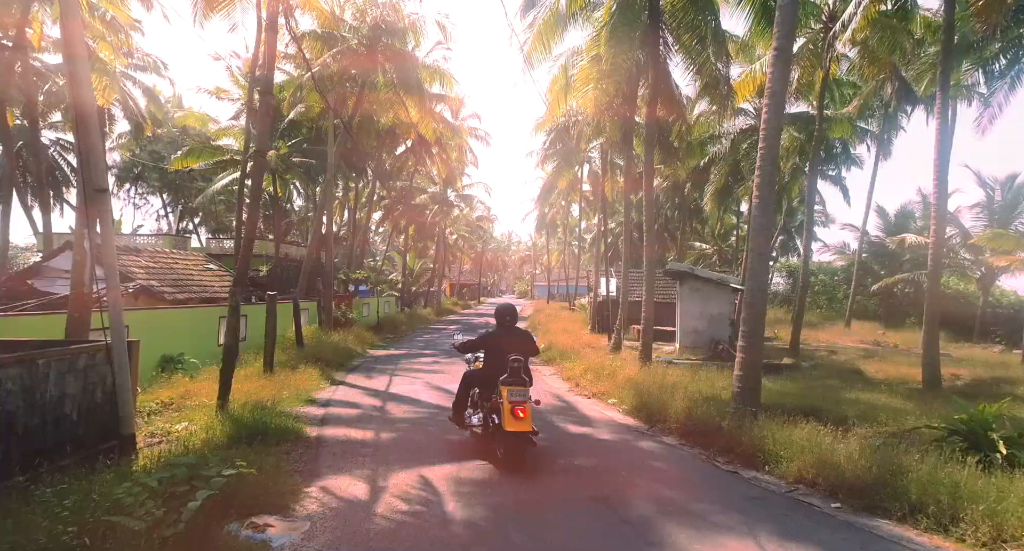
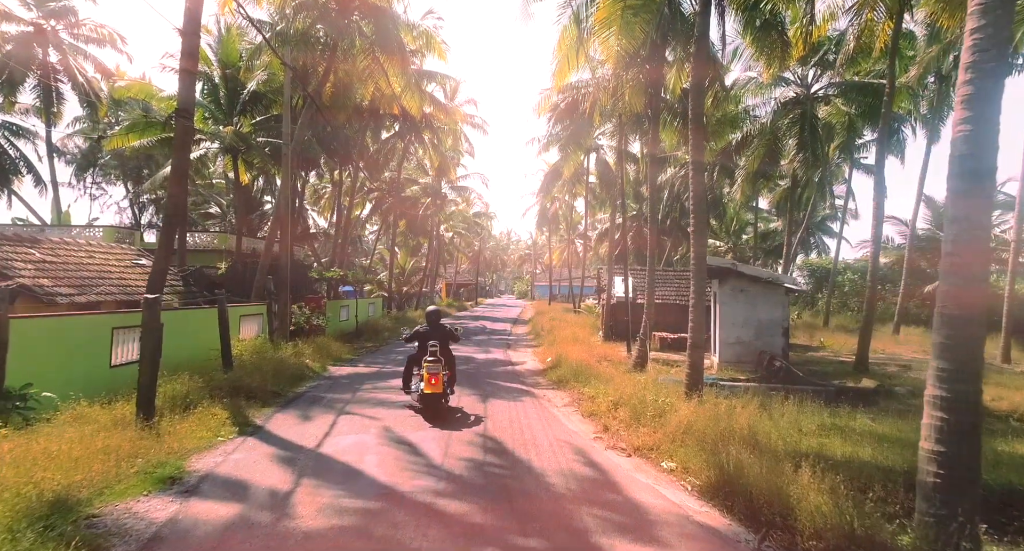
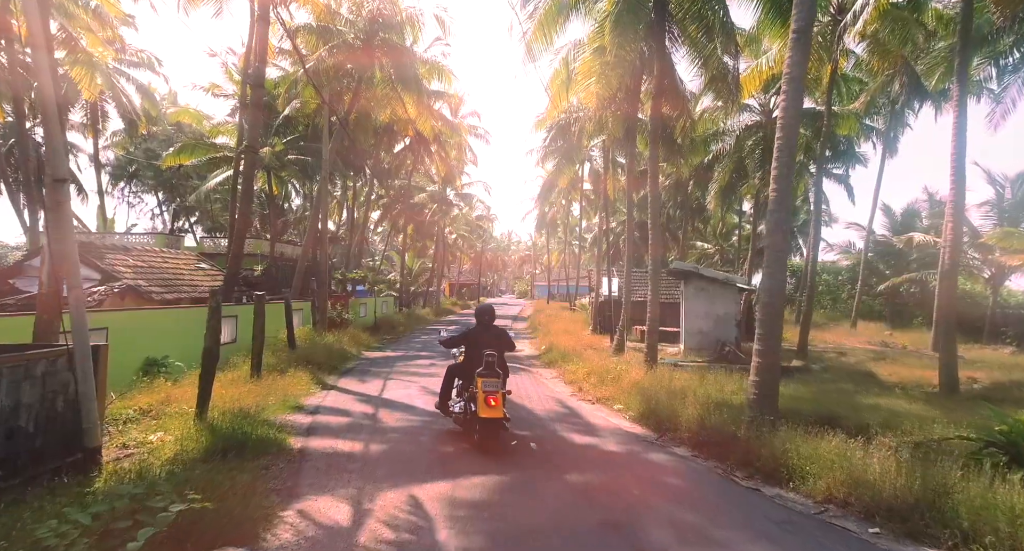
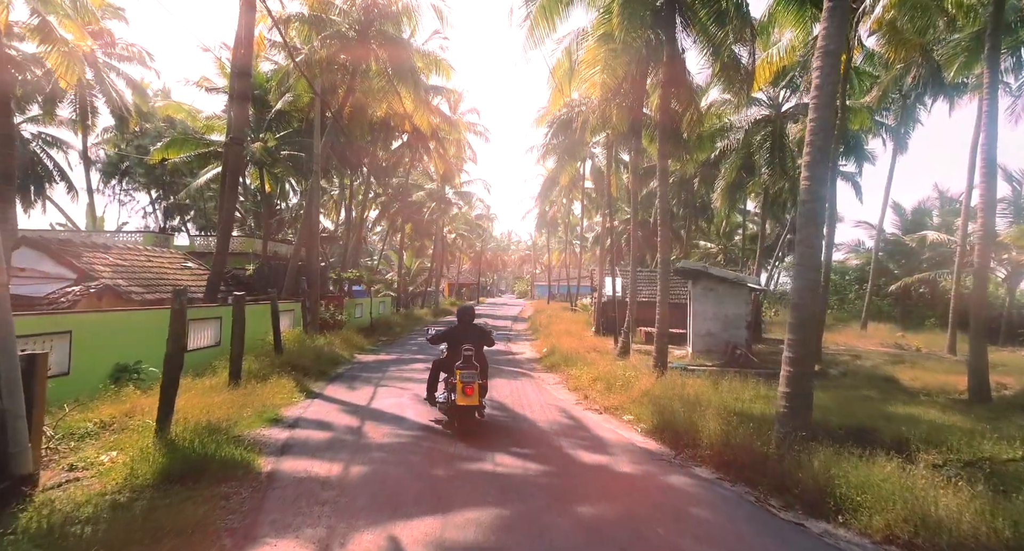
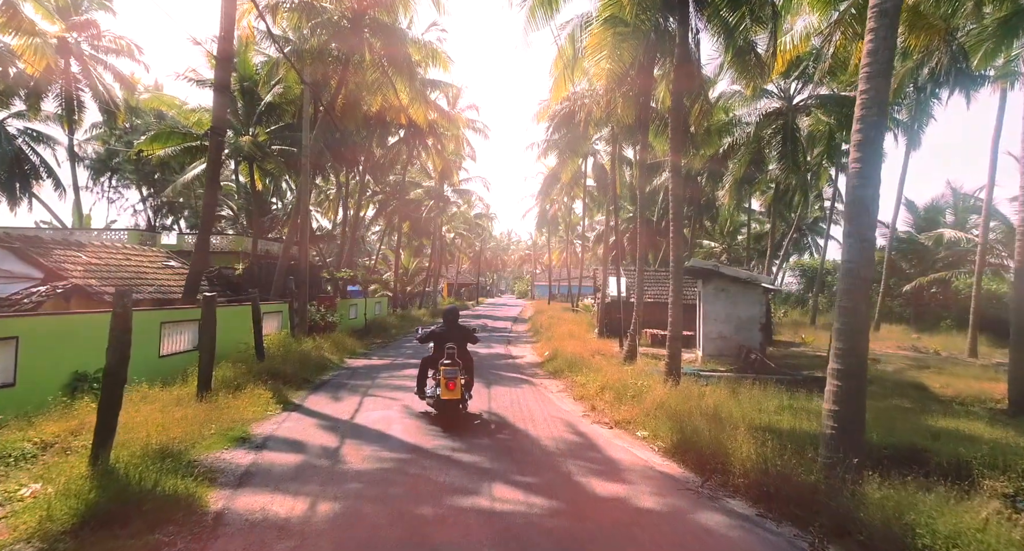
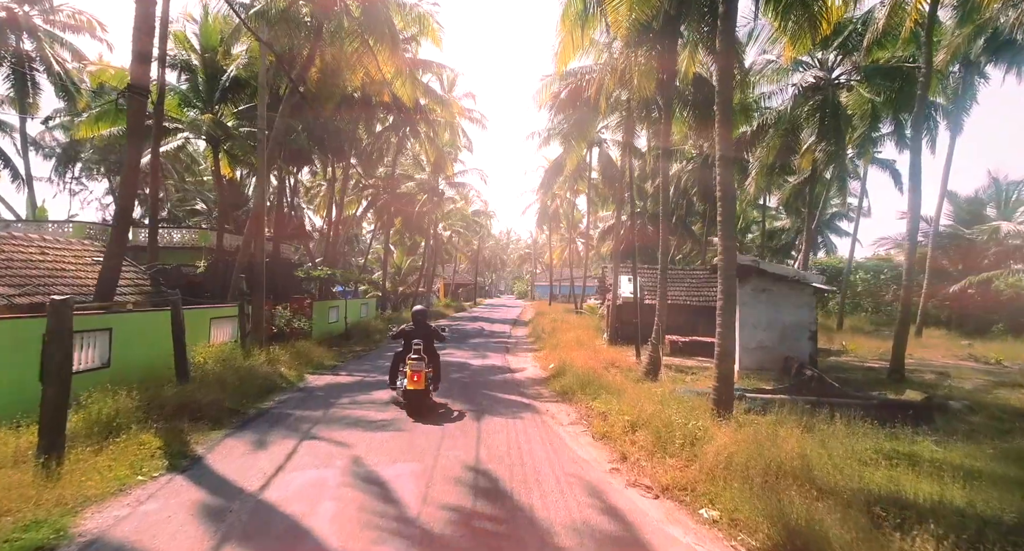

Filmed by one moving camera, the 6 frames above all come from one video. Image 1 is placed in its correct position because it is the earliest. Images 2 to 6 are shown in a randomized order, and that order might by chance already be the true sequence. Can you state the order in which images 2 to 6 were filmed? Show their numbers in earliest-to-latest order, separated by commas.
3, 4, 5, 2, 6
